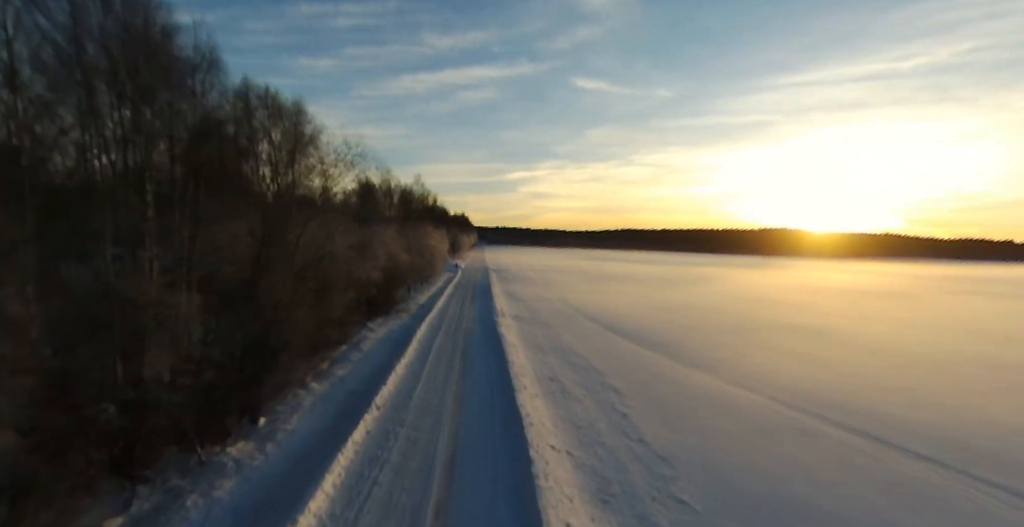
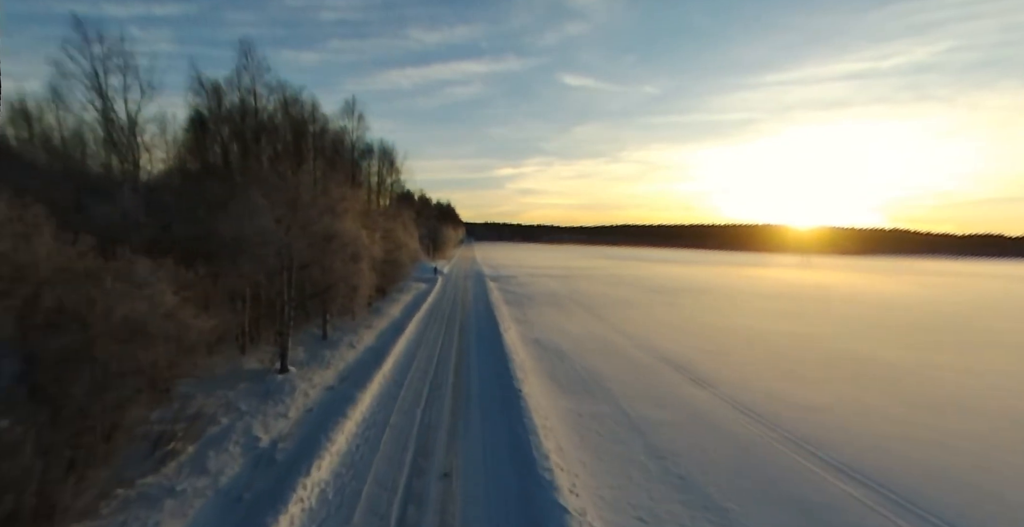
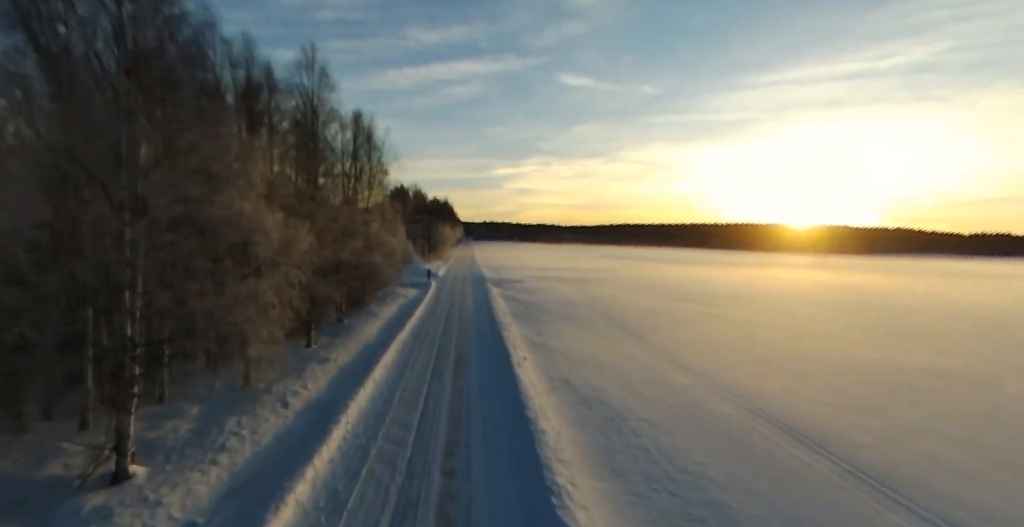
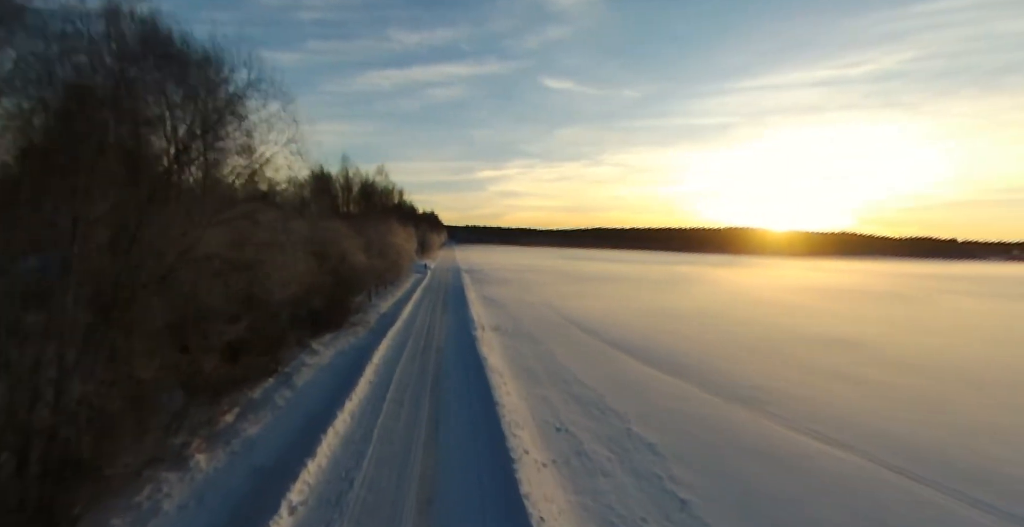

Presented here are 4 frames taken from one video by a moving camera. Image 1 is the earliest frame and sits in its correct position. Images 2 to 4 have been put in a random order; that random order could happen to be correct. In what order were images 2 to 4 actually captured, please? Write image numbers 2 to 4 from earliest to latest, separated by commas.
4, 2, 3
